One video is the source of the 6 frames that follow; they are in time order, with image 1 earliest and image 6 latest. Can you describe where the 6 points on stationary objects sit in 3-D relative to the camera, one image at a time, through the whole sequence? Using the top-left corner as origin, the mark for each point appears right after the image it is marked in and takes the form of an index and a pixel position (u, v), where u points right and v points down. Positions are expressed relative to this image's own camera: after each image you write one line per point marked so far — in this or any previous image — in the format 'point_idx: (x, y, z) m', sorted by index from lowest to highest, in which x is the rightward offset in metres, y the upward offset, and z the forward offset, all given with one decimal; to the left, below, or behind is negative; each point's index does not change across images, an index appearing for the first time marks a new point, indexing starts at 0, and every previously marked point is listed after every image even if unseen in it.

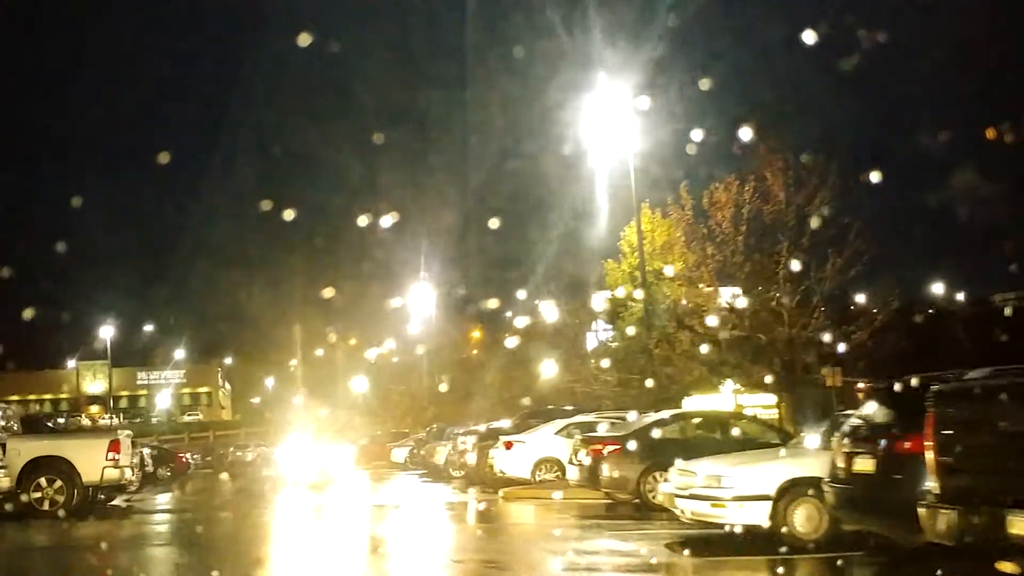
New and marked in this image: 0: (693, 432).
0: (+2.6, -2.0, +16.8) m
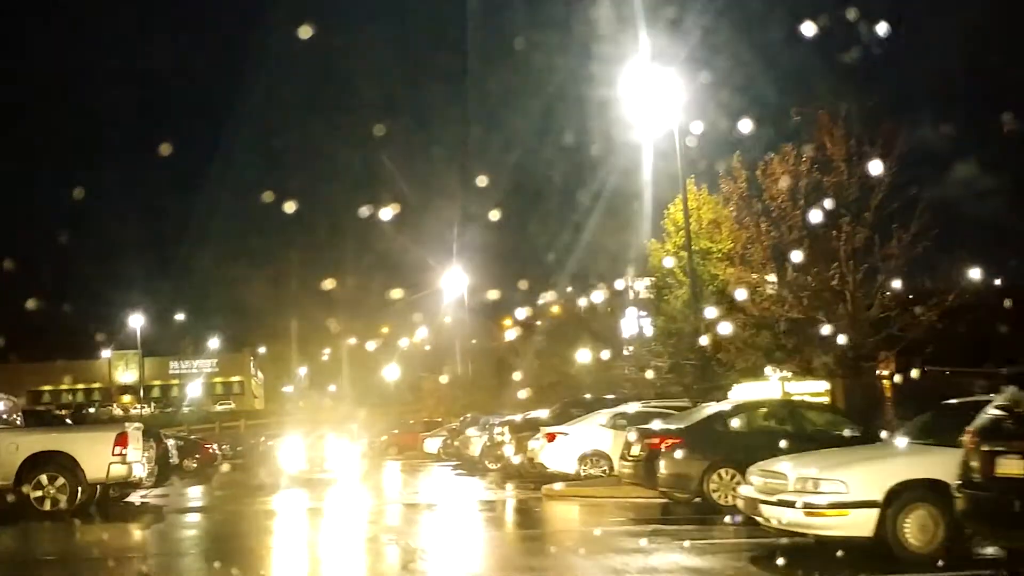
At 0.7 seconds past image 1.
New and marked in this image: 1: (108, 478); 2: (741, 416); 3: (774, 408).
0: (+3.2, -1.7, +15.1) m
1: (-5.7, -2.7, +16.8) m
2: (+2.9, -1.6, +15.1) m
3: (+3.4, -1.5, +15.2) m
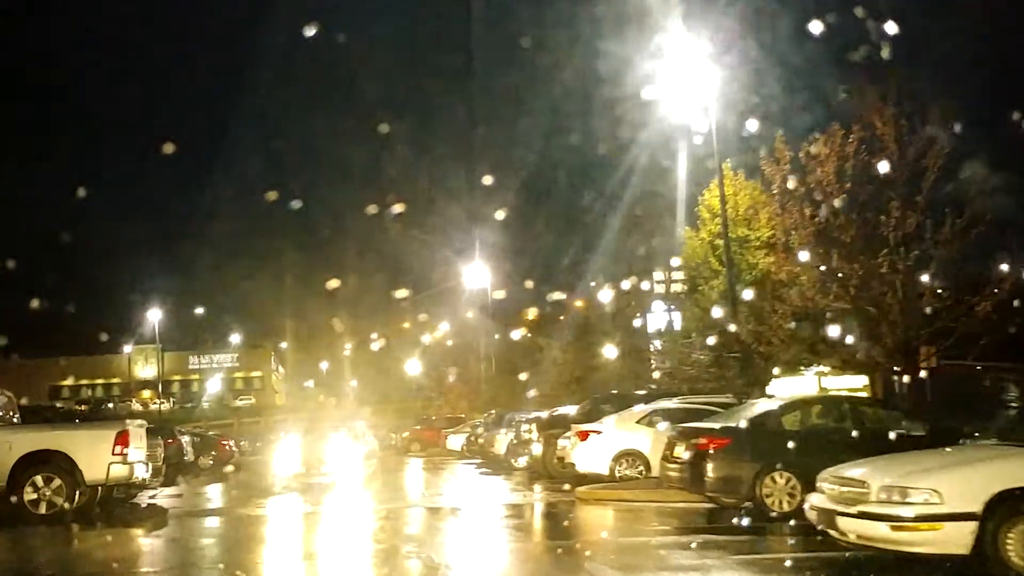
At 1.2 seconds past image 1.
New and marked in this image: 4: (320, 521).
0: (+3.5, -1.5, +13.7) m
1: (-5.3, -2.5, +15.7) m
2: (+3.3, -1.5, +13.8) m
3: (+3.7, -1.4, +13.8) m
4: (-2.5, -3.0, +15.3) m
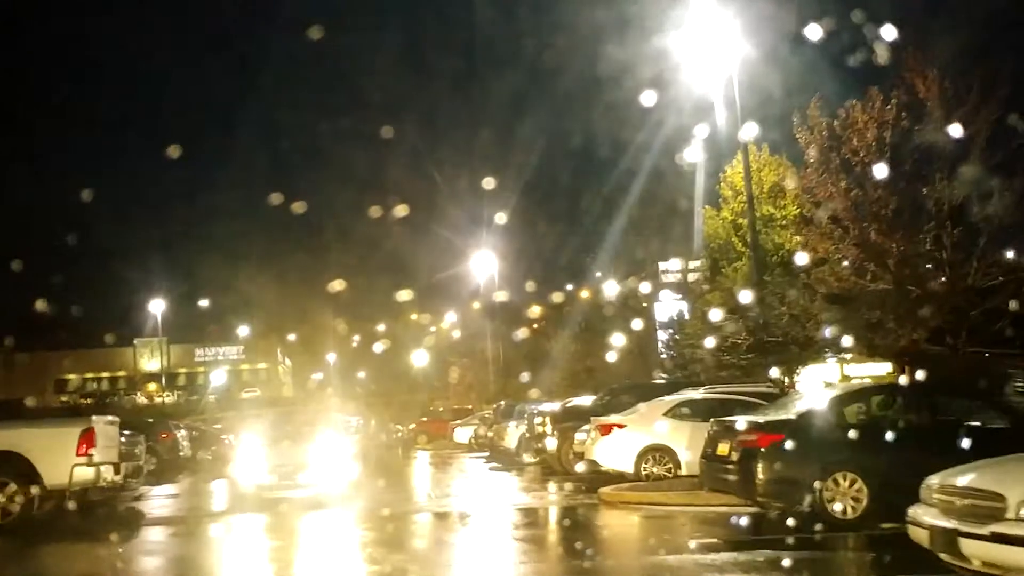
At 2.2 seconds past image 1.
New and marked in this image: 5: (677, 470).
0: (+3.7, -1.3, +11.9) m
1: (-5.1, -2.3, +13.9) m
2: (+3.4, -1.2, +12.0) m
3: (+3.9, -1.1, +12.0) m
4: (-2.3, -2.8, +13.6) m
5: (+2.3, -2.6, +16.6) m
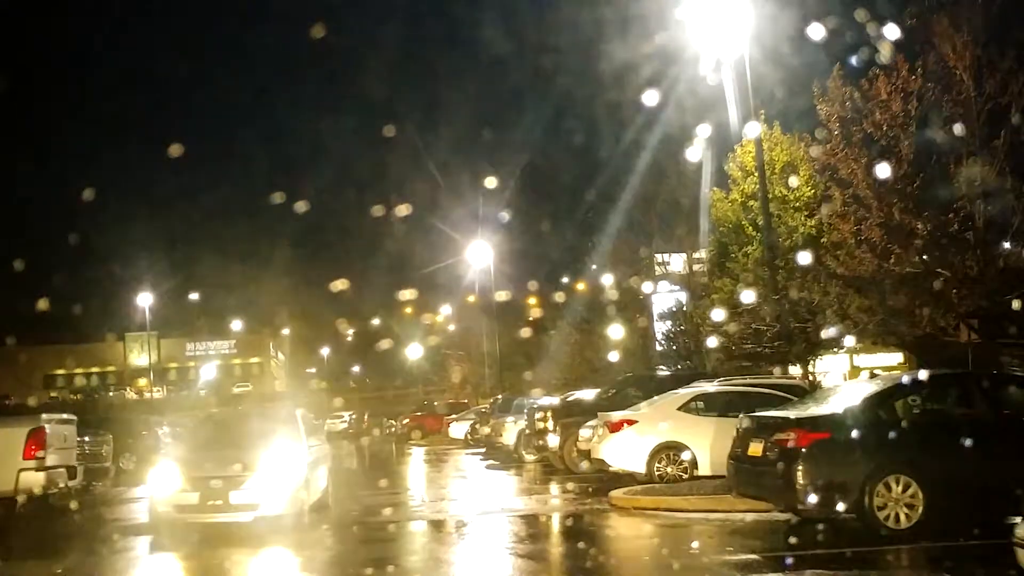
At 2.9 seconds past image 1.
0: (+3.7, -1.1, +10.5) m
1: (-5.1, -2.1, +12.5) m
2: (+3.5, -1.0, +10.6) m
3: (+3.9, -0.9, +10.6) m
4: (-2.3, -2.6, +12.1) m
5: (+2.3, -2.3, +15.2) m
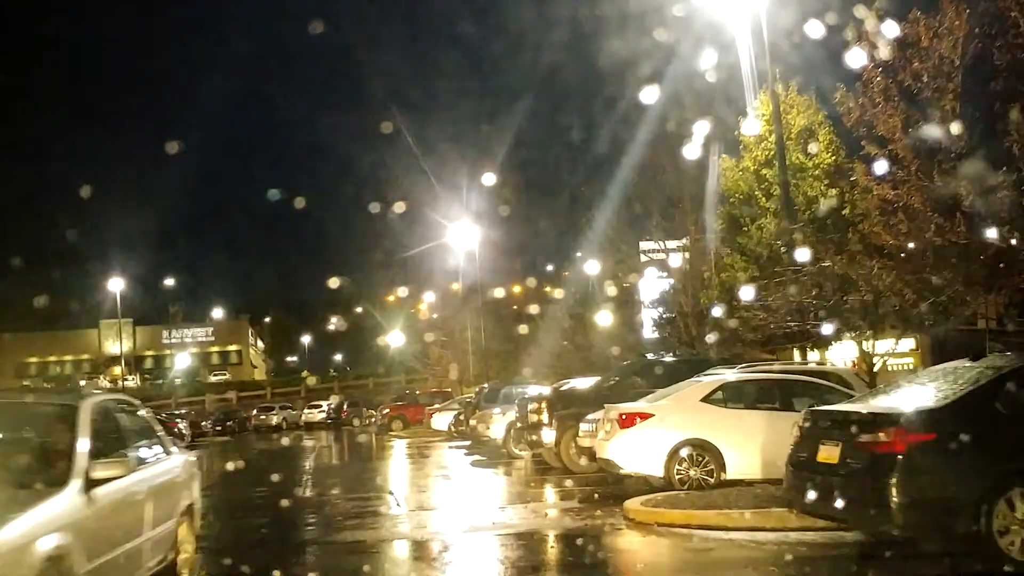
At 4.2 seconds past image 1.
0: (+3.7, -0.8, +8.1) m
1: (-5.2, -1.8, +10.0) m
2: (+3.4, -0.7, +8.2) m
3: (+3.9, -0.6, +8.2) m
4: (-2.3, -2.3, +9.7) m
5: (+2.2, -2.0, +12.8) m
